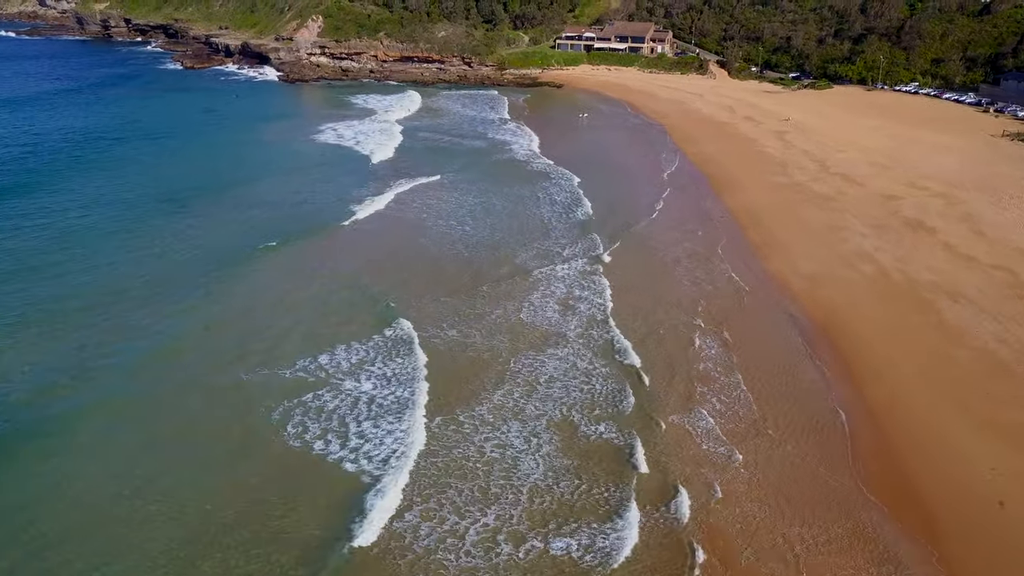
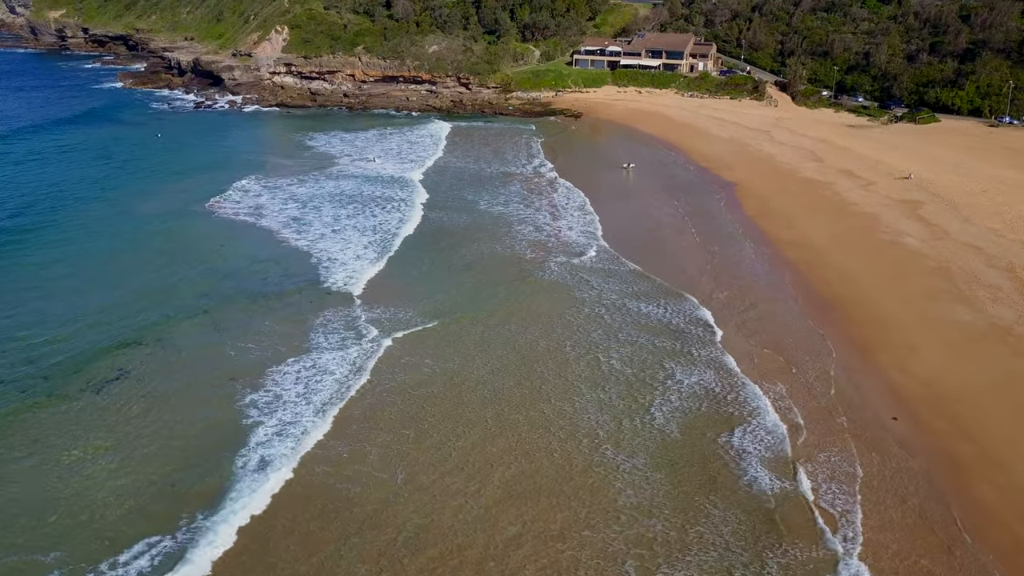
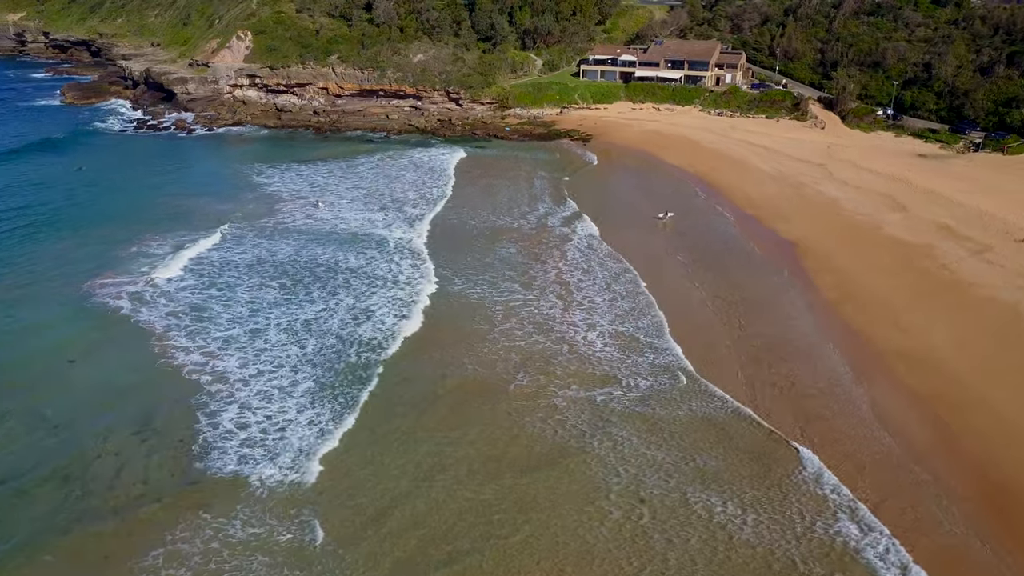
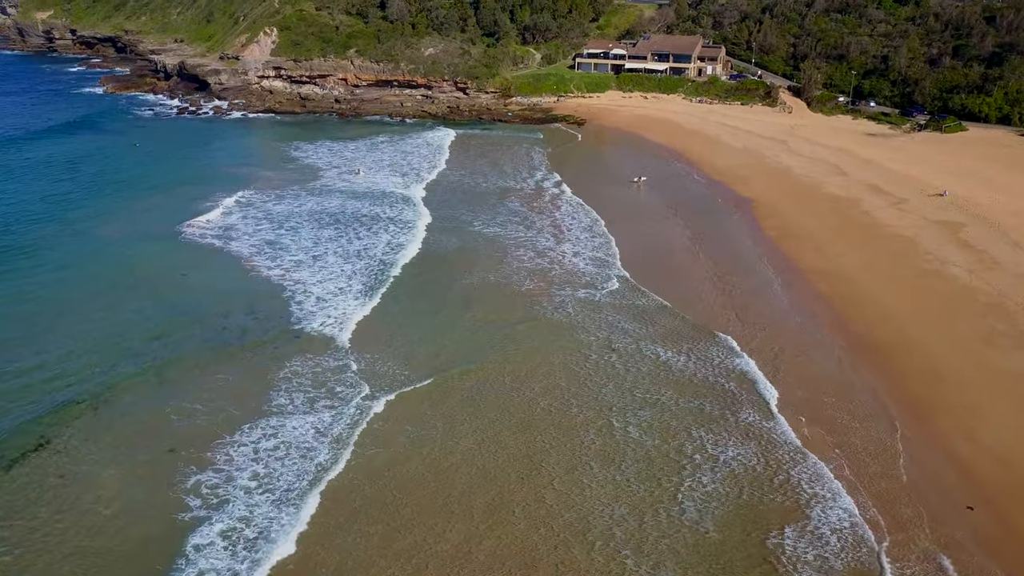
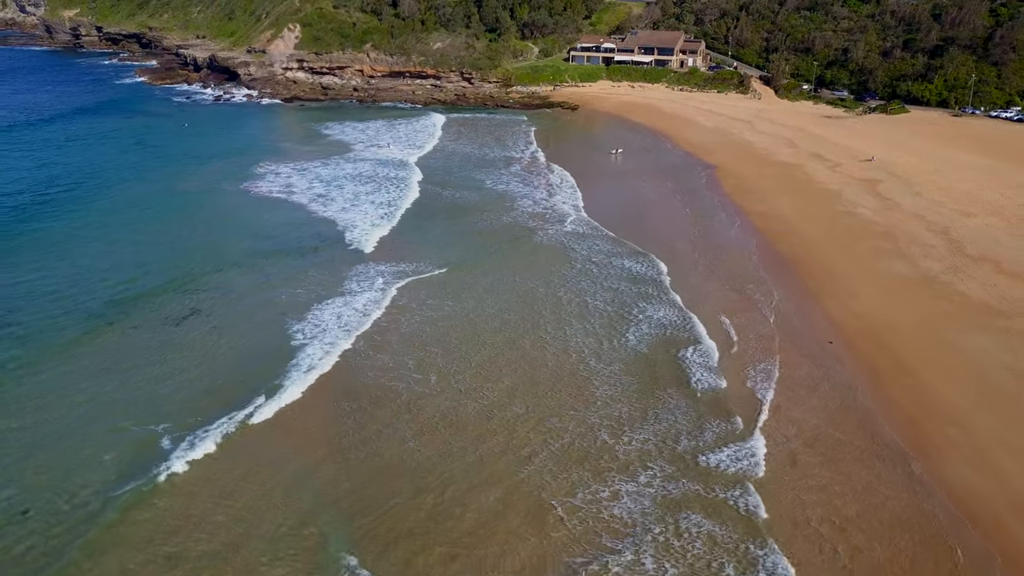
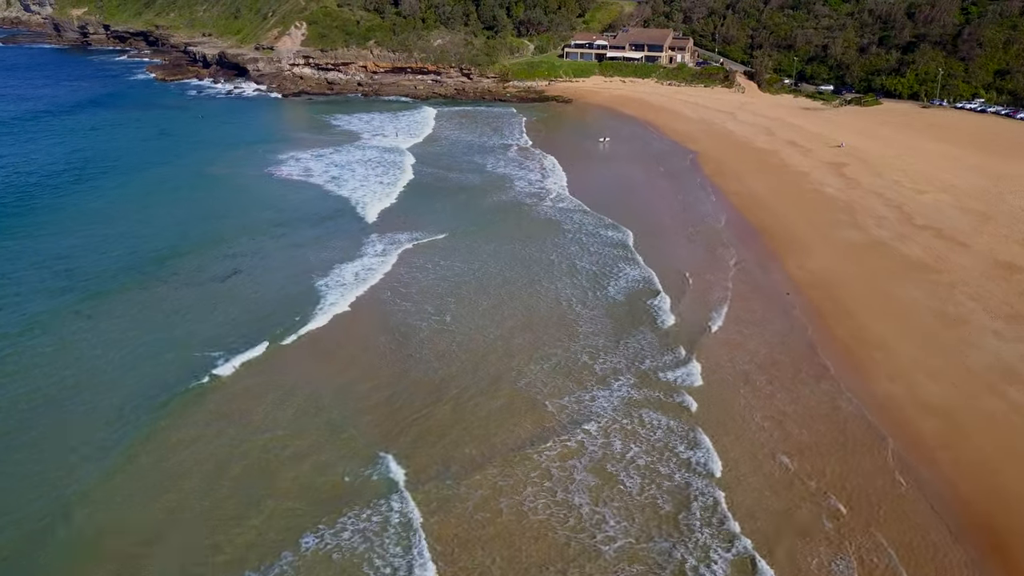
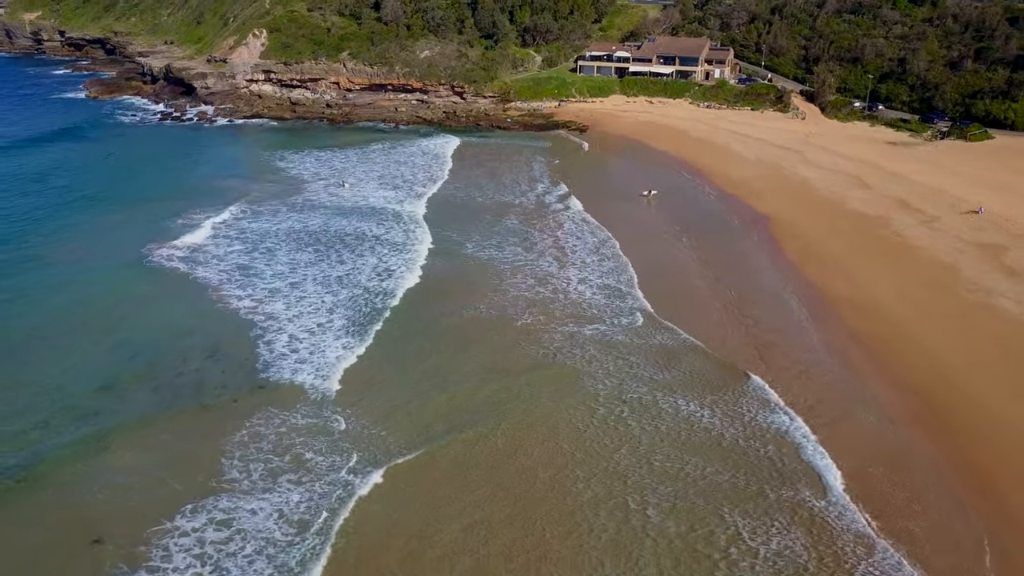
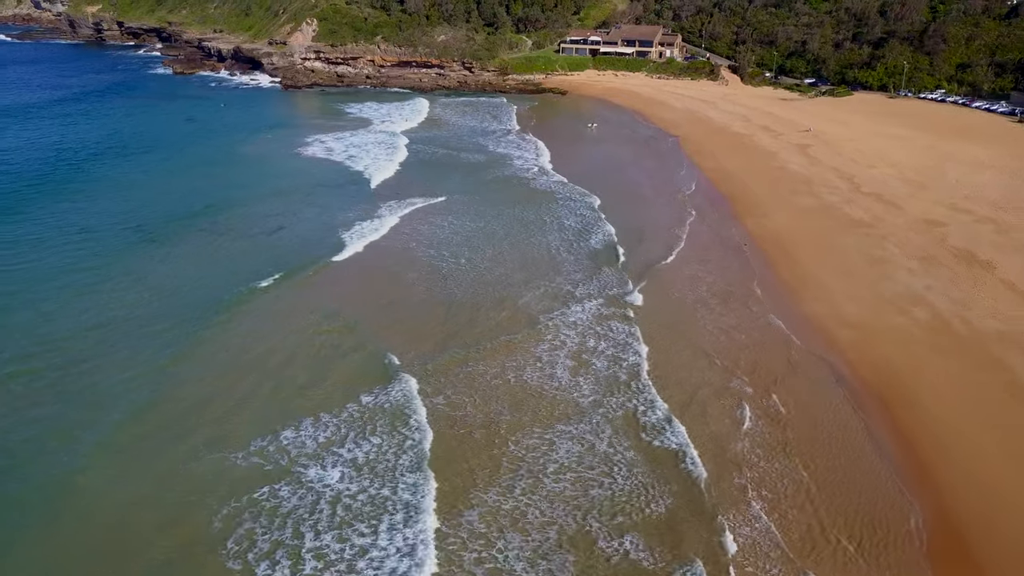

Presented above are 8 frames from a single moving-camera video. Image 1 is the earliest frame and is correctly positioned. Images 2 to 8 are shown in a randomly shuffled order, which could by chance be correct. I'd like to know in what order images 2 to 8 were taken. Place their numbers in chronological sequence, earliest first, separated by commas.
8, 6, 5, 2, 4, 7, 3
